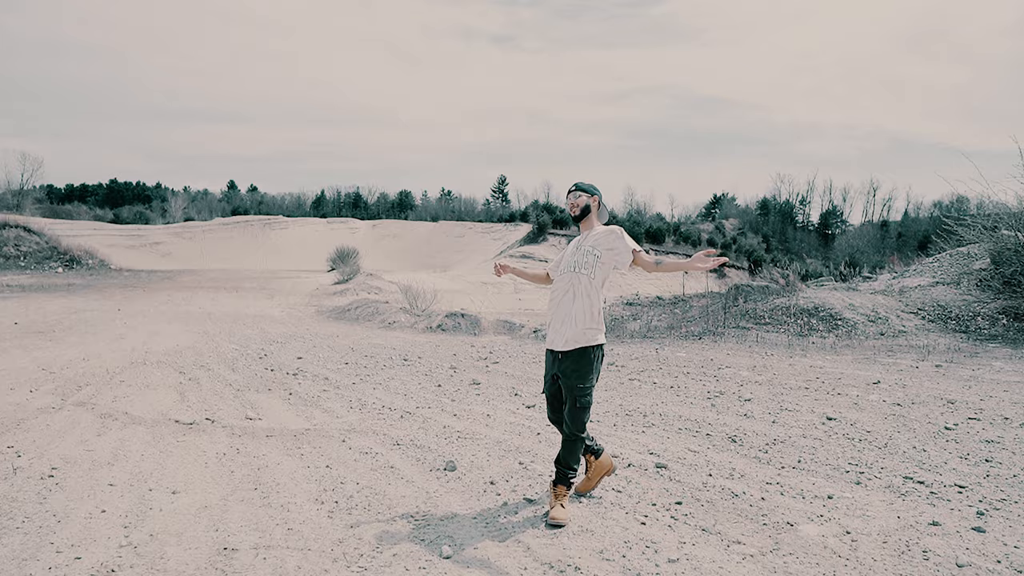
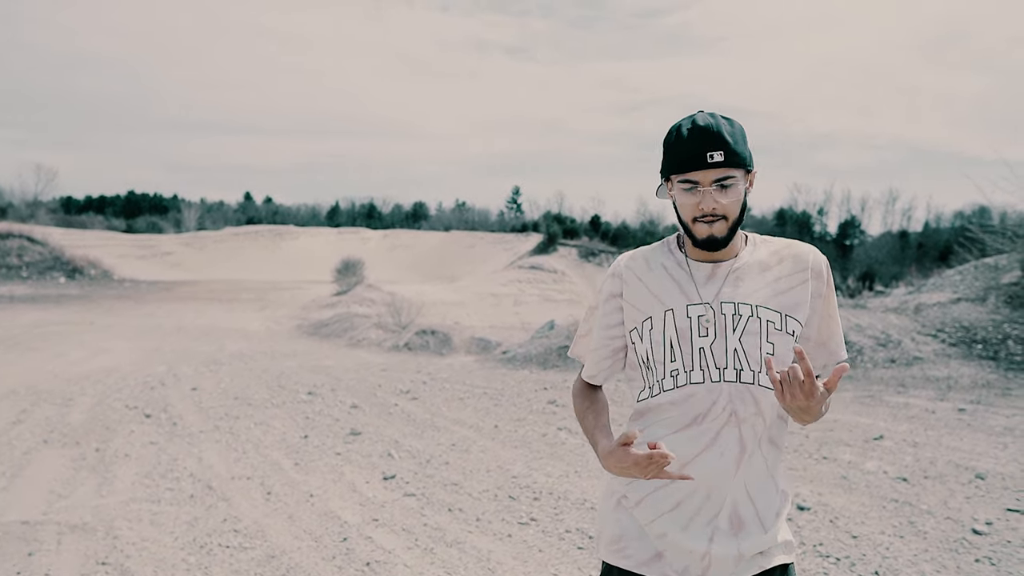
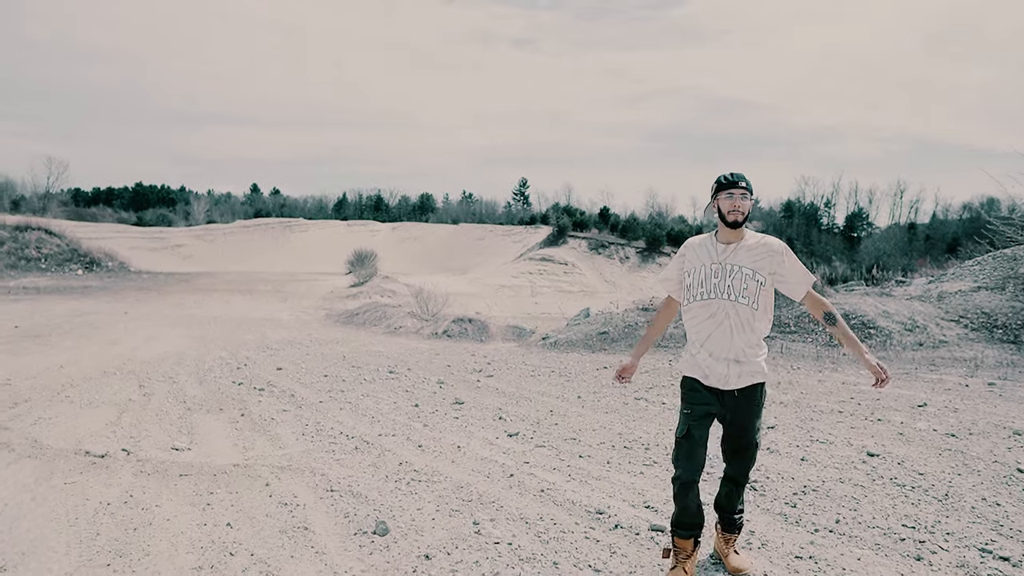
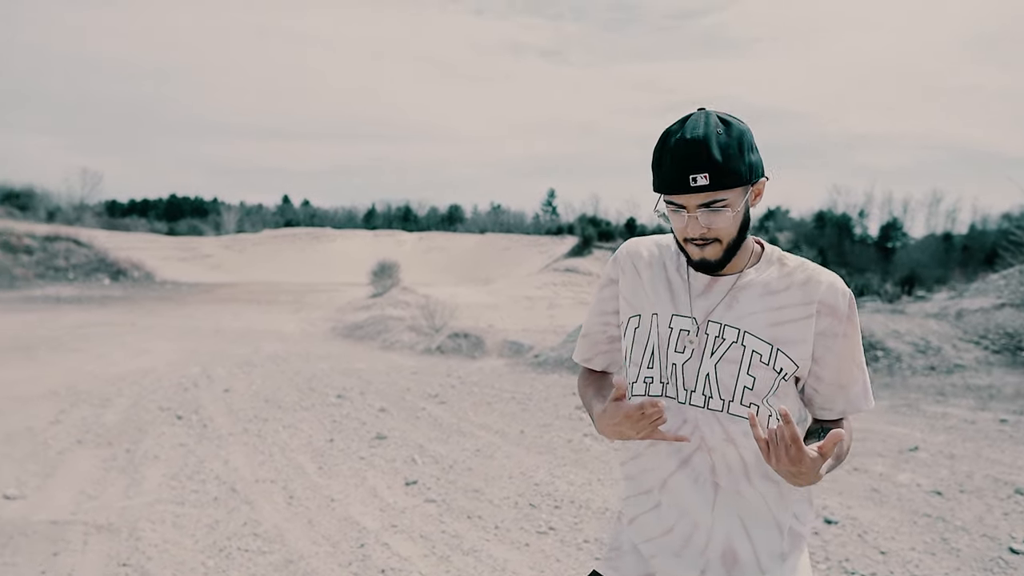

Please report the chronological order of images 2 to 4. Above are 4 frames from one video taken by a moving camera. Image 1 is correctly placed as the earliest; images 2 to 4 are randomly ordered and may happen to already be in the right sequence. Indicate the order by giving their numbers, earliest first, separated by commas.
3, 2, 4
